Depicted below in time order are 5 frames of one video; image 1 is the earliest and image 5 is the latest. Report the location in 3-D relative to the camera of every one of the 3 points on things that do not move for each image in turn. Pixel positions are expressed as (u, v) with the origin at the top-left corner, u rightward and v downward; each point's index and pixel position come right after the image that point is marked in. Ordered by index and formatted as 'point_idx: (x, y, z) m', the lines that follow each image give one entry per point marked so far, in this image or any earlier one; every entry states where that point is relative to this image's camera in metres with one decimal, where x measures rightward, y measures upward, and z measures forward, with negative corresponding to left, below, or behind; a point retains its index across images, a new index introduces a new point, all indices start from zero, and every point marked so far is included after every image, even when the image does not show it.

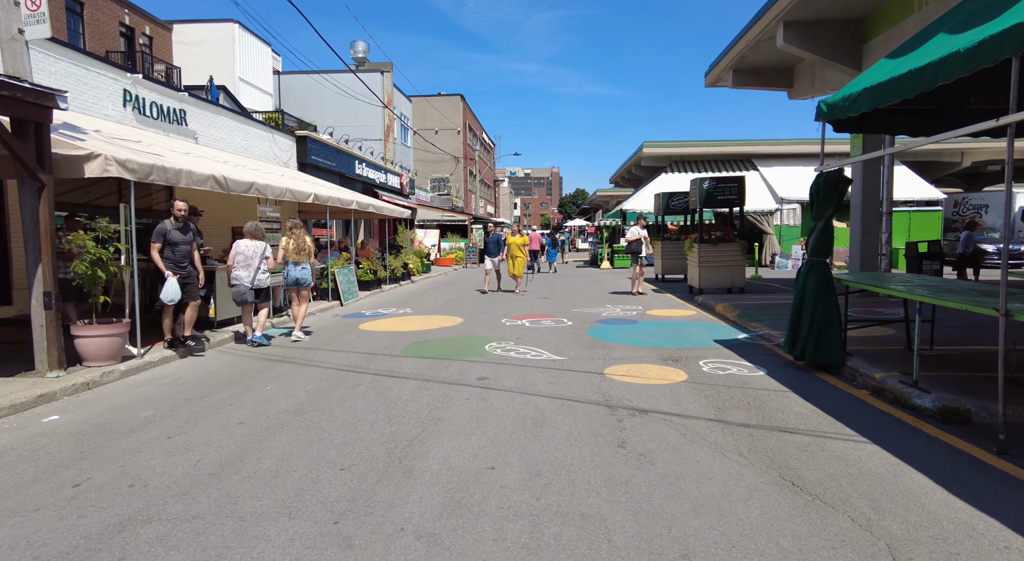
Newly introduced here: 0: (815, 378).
0: (+3.2, -1.0, +6.1) m
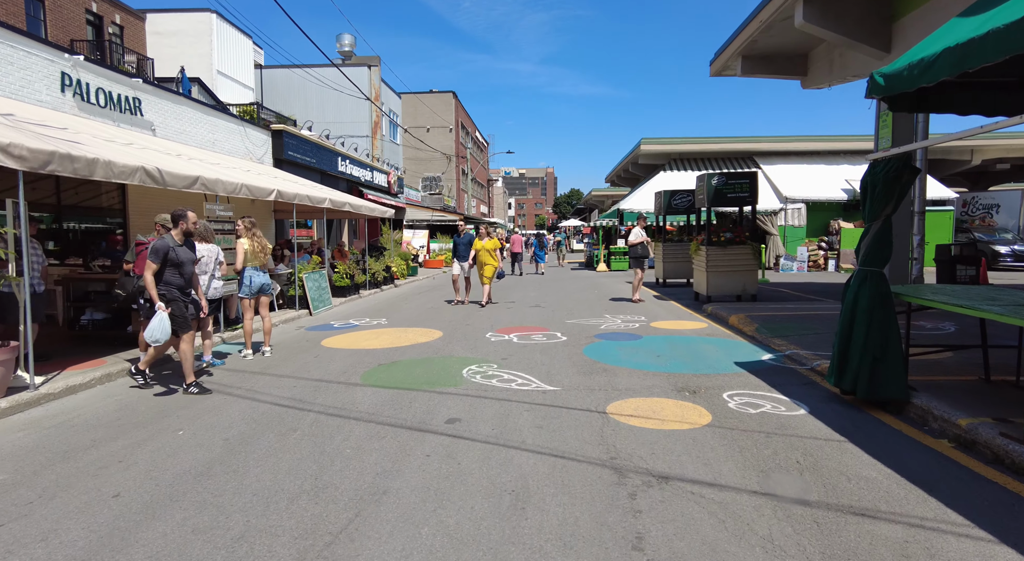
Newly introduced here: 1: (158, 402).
0: (+3.0, -1.2, +4.8) m
1: (-3.6, -1.2, +5.8) m
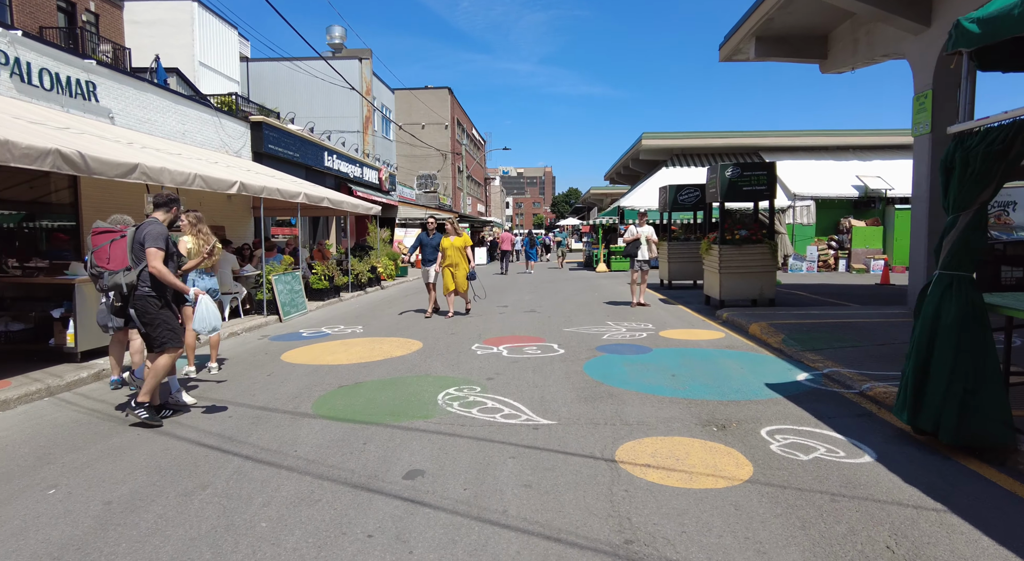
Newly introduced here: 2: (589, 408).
0: (+2.9, -1.2, +3.7) m
1: (-3.7, -1.3, +4.6) m
2: (+0.7, -1.1, +5.0) m
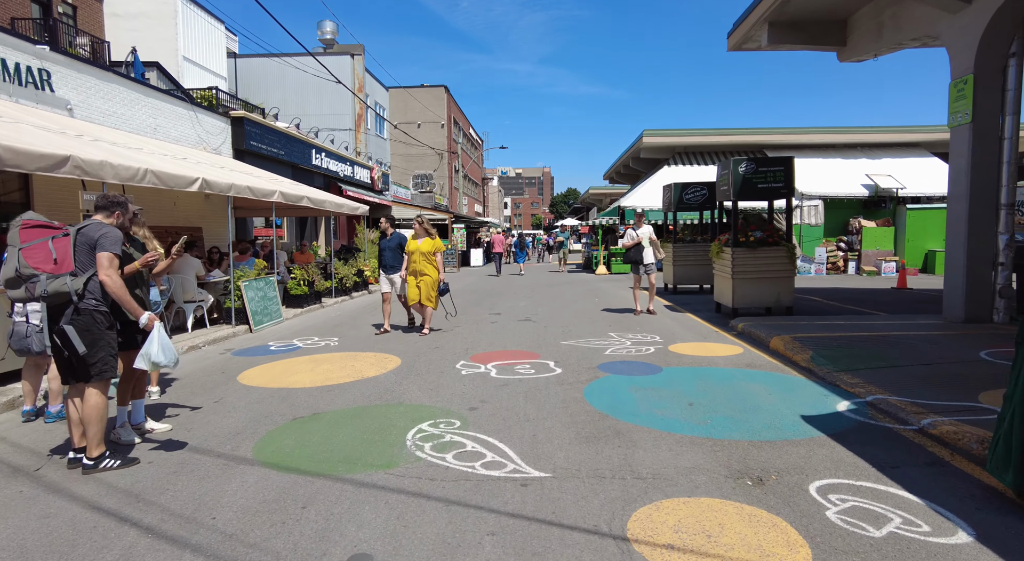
0: (+2.8, -1.3, +2.7) m
1: (-3.8, -1.4, +3.7) m
2: (+0.6, -1.2, +4.1) m
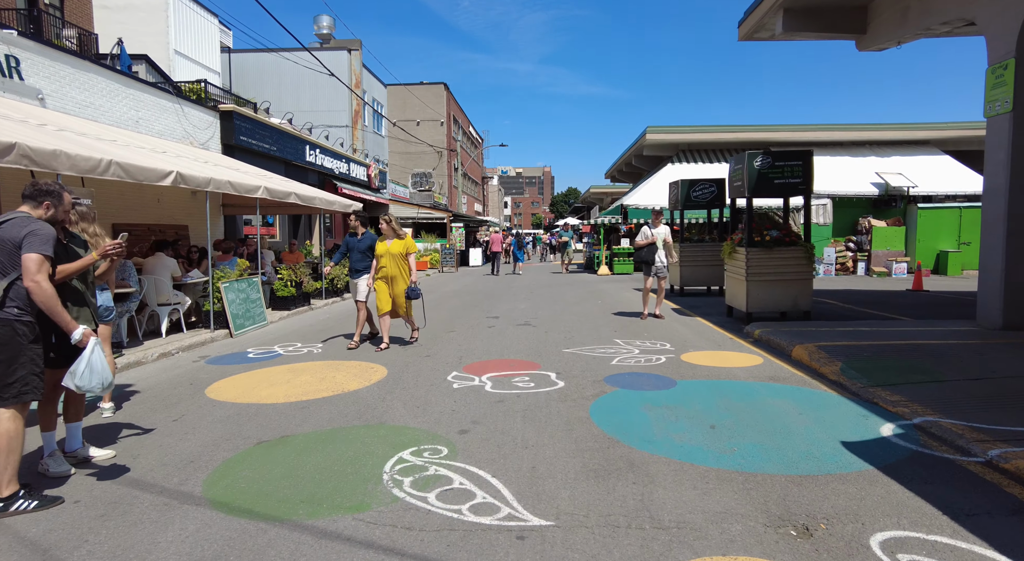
0: (+2.8, -1.4, +2.1) m
1: (-3.8, -1.4, +3.0) m
2: (+0.5, -1.3, +3.4) m
